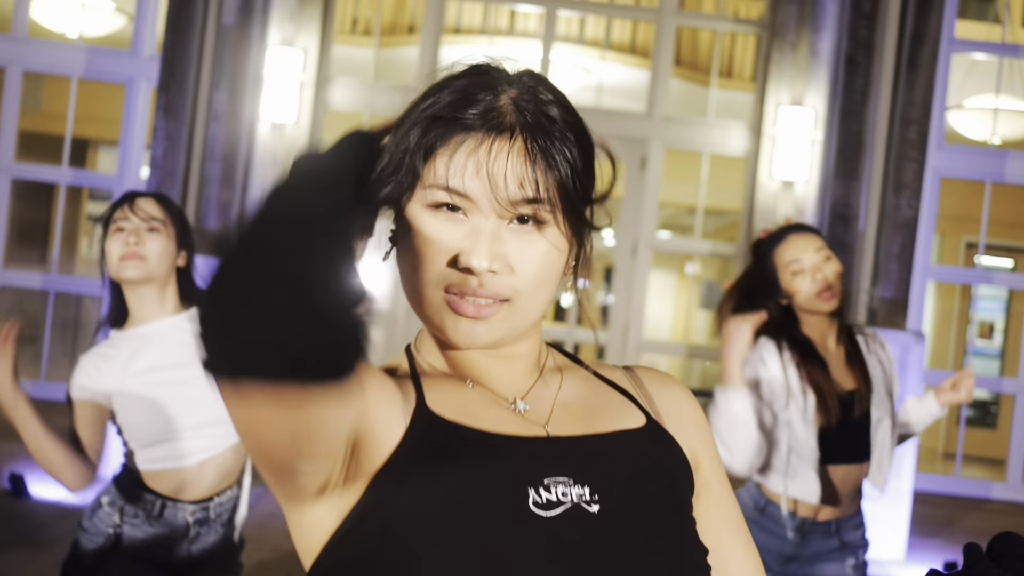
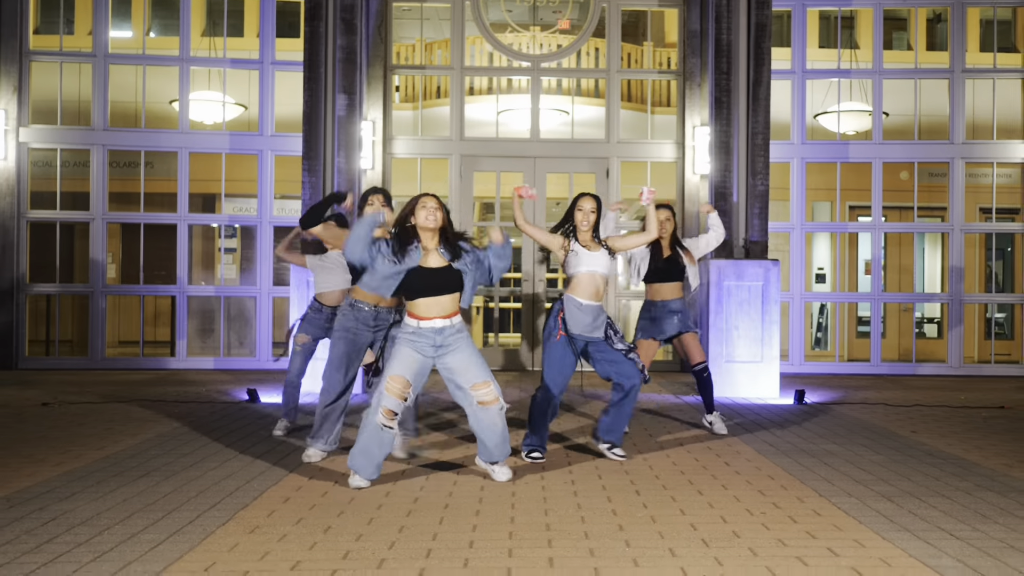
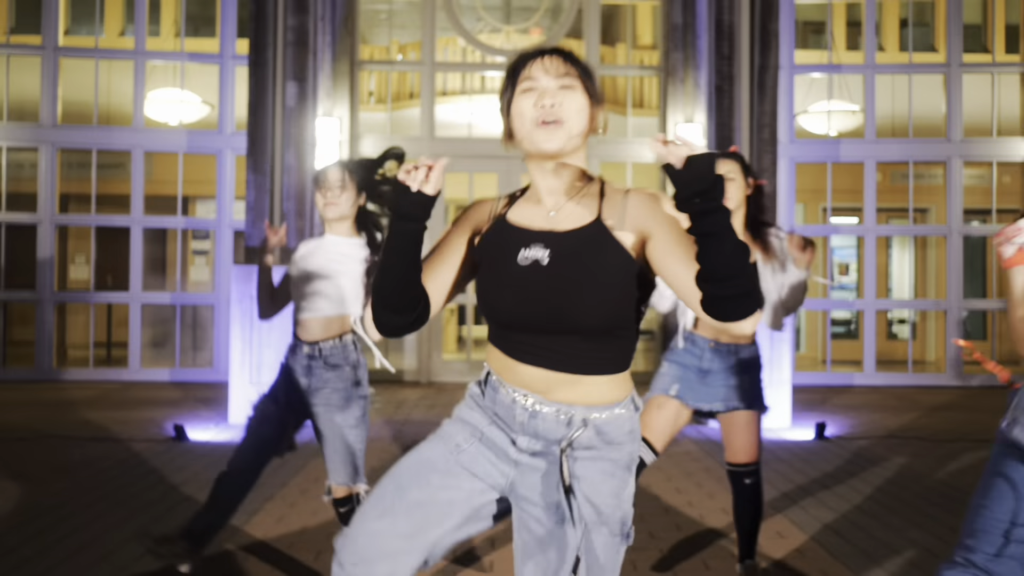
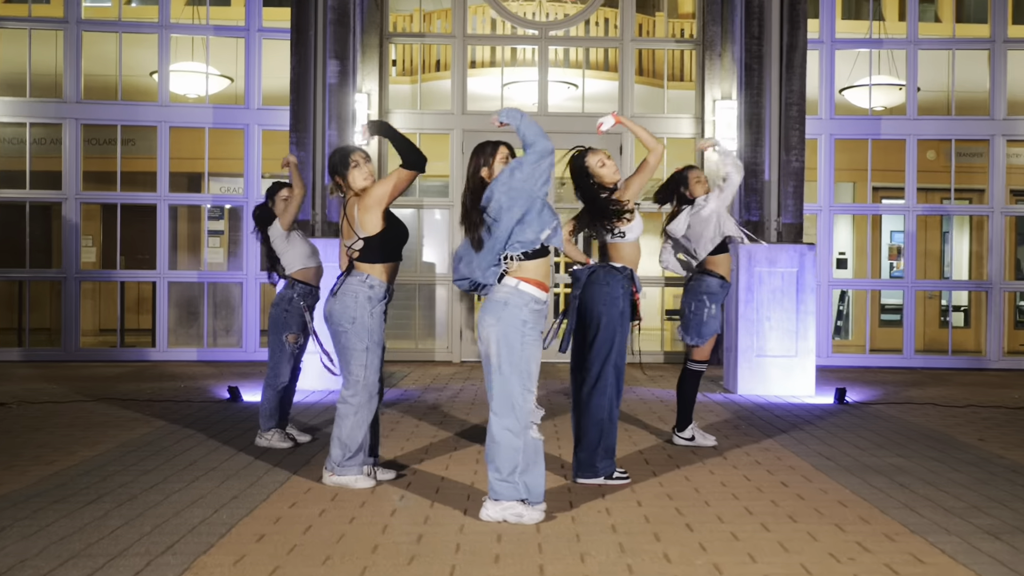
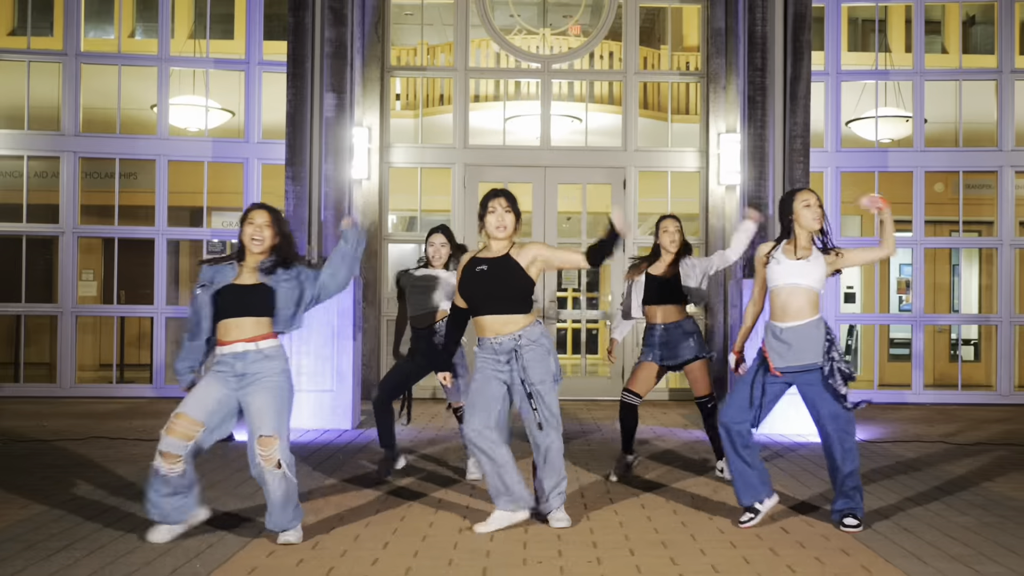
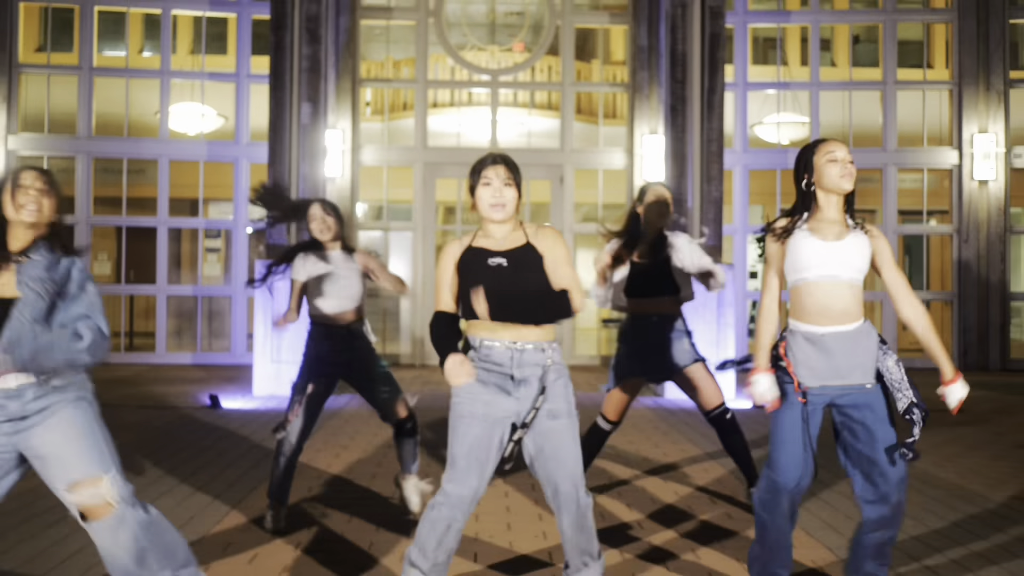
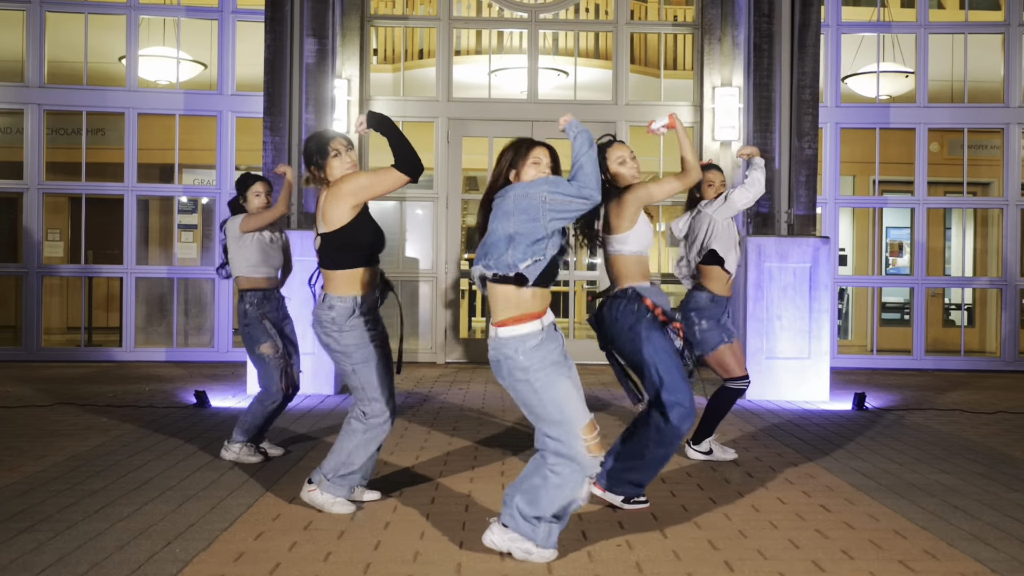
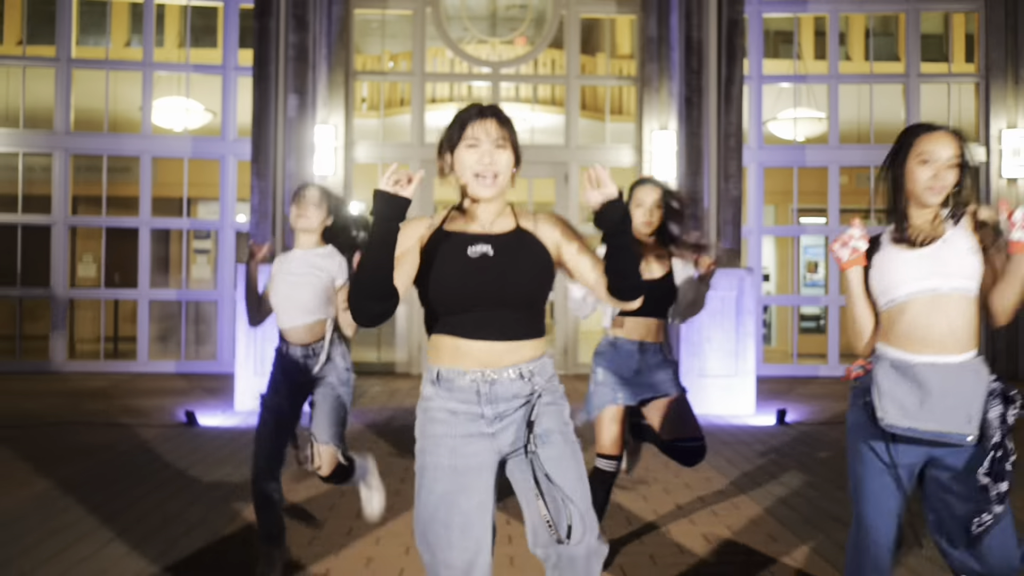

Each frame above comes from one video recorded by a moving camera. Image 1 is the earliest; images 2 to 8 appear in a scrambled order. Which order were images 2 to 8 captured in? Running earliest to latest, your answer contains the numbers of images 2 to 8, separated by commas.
3, 8, 6, 5, 2, 4, 7
